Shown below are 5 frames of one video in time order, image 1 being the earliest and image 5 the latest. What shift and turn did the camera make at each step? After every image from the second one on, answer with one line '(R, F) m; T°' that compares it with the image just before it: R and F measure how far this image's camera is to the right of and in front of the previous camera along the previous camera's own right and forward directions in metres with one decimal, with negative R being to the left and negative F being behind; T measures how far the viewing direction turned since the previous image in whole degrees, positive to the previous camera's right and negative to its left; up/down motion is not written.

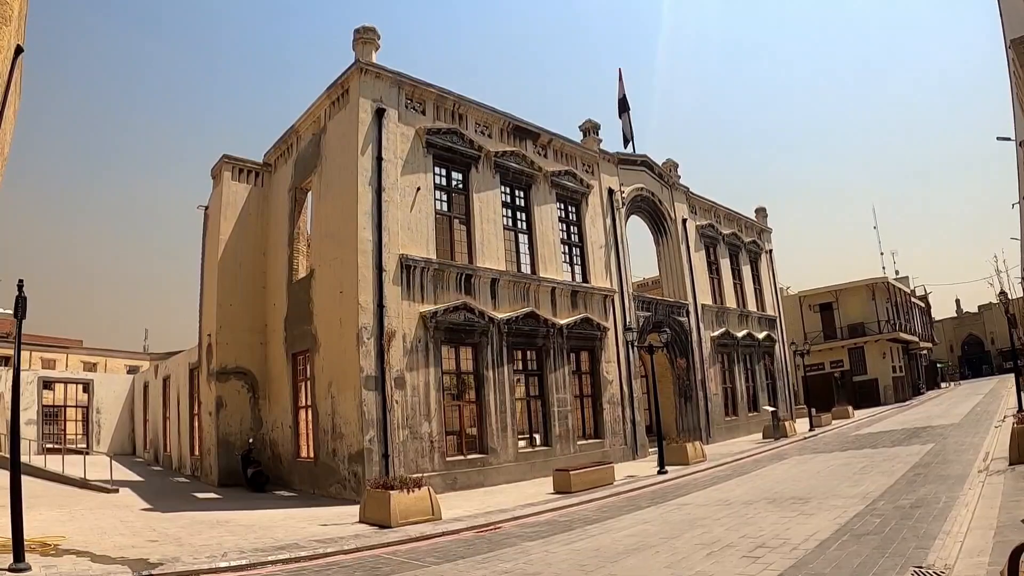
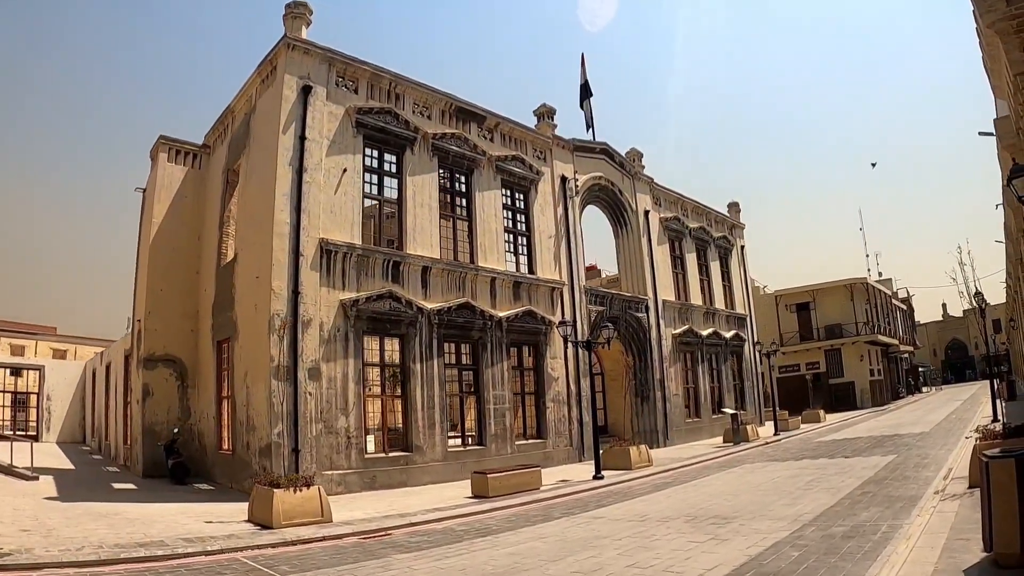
(+1.9, +0.8) m; -1°
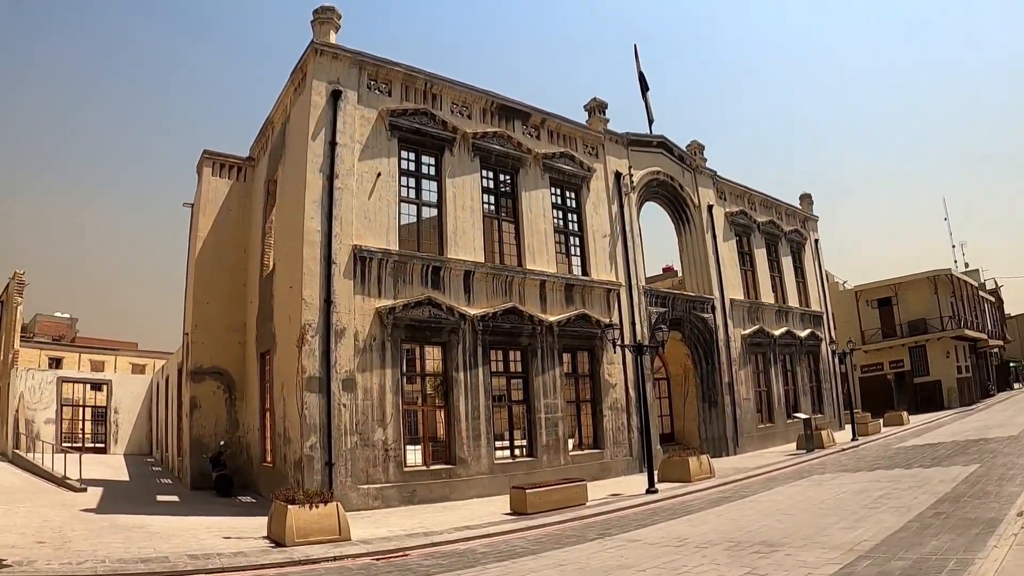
(+0.7, +0.9) m; -6°
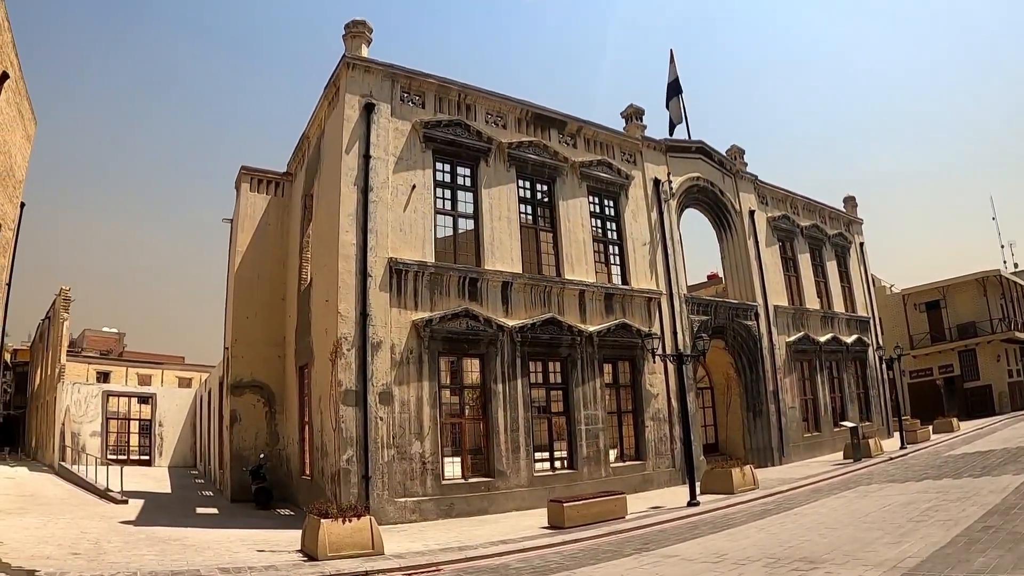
(+0.1, +0.2) m; -3°
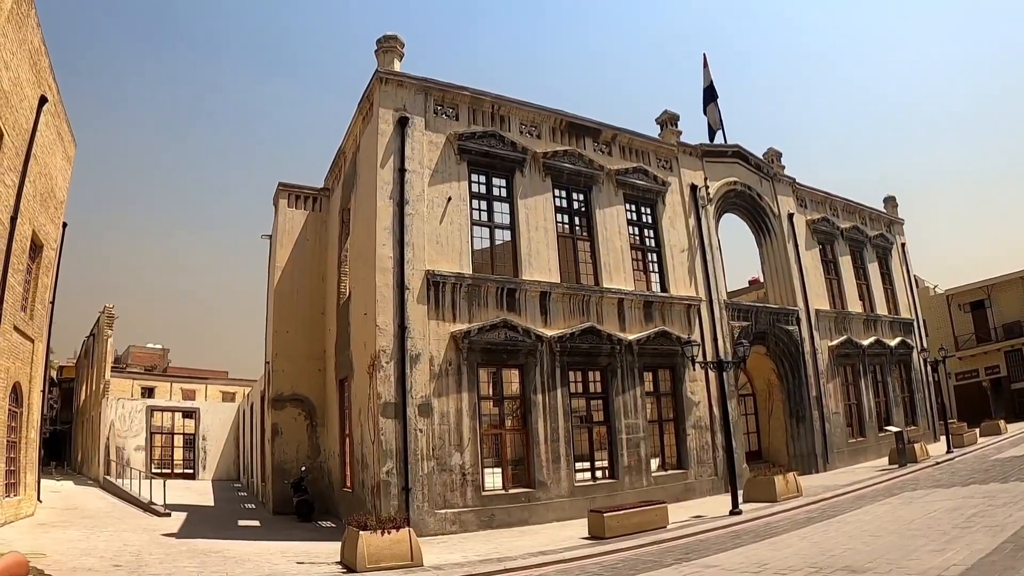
(-0.1, +0.1) m; -3°
